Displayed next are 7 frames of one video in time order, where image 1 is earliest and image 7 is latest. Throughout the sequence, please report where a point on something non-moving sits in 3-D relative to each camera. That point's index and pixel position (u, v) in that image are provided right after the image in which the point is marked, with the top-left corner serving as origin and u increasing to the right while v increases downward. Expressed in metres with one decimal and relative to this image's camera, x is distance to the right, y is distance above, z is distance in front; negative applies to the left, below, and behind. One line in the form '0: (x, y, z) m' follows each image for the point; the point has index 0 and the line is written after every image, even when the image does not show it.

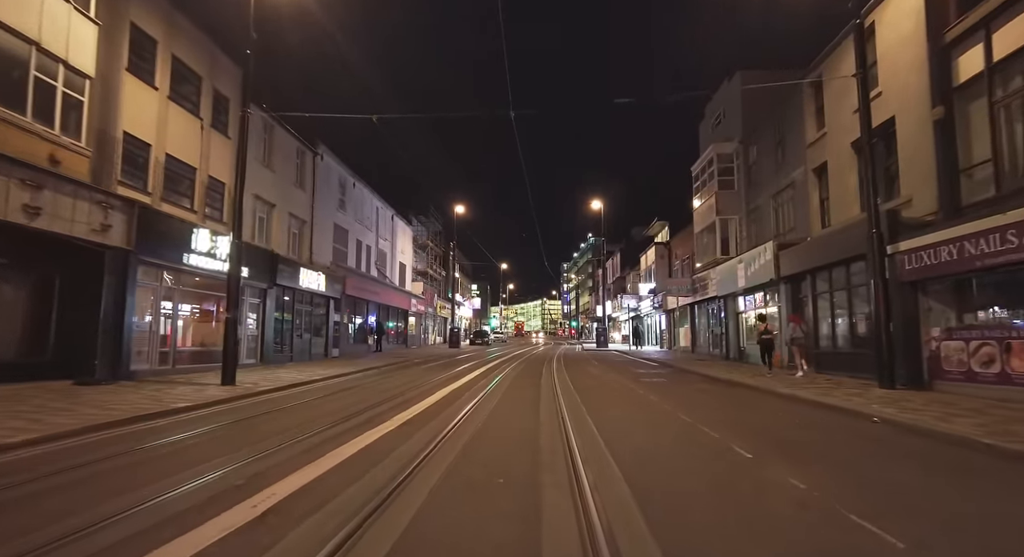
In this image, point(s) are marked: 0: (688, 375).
0: (+6.2, -3.3, +18.1) m
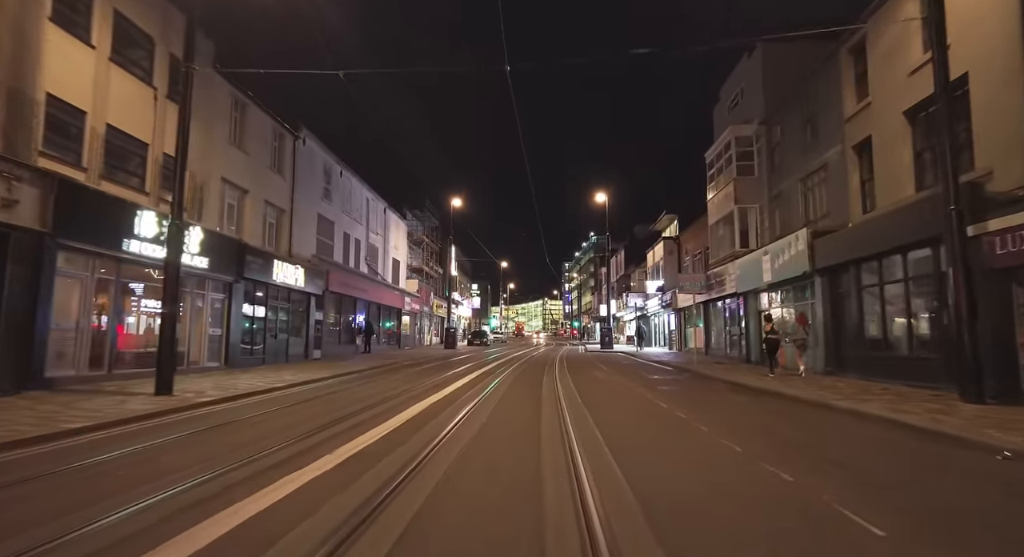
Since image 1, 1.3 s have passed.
0: (+6.1, -3.1, +15.9) m
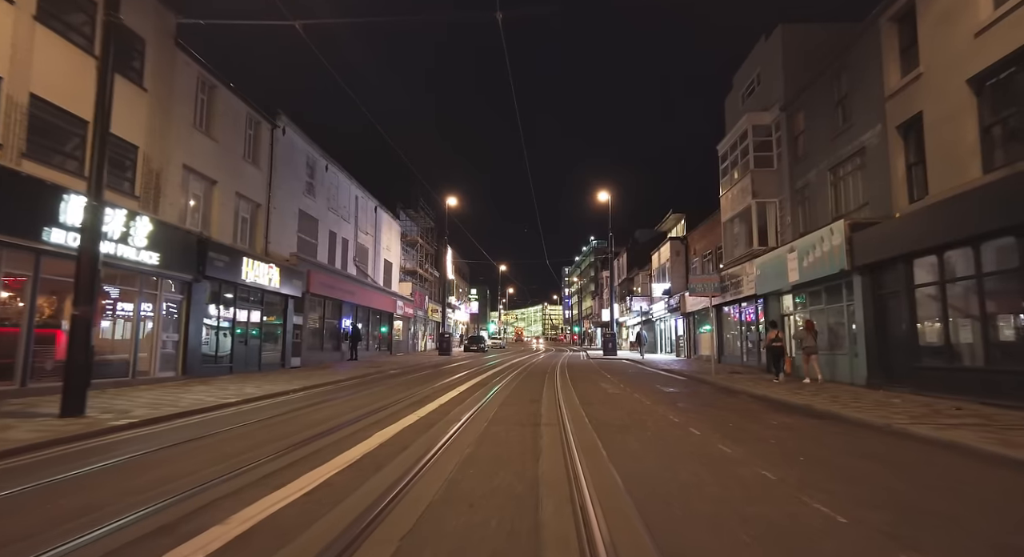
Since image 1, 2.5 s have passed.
0: (+5.9, -3.1, +13.9) m
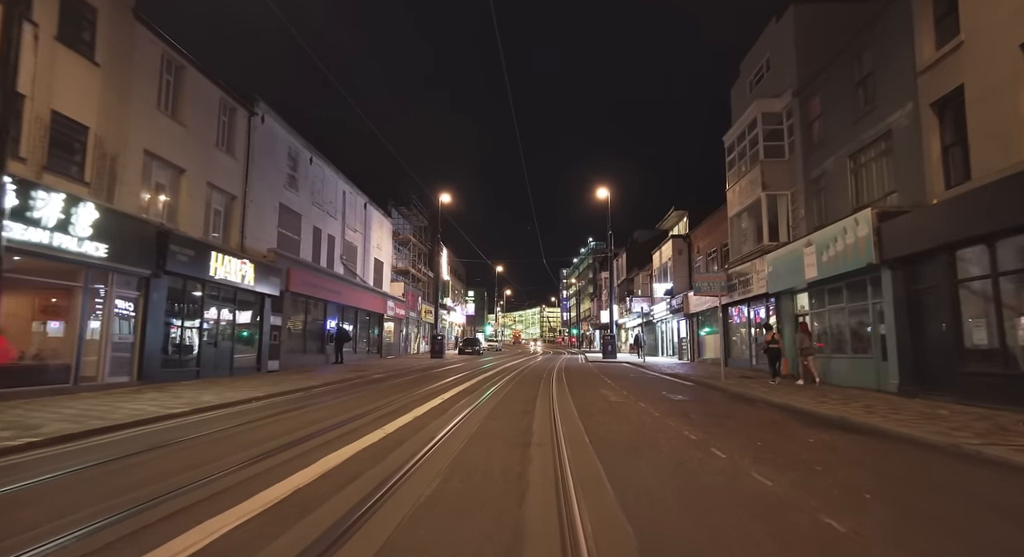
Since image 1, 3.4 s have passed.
0: (+5.7, -2.9, +12.4) m
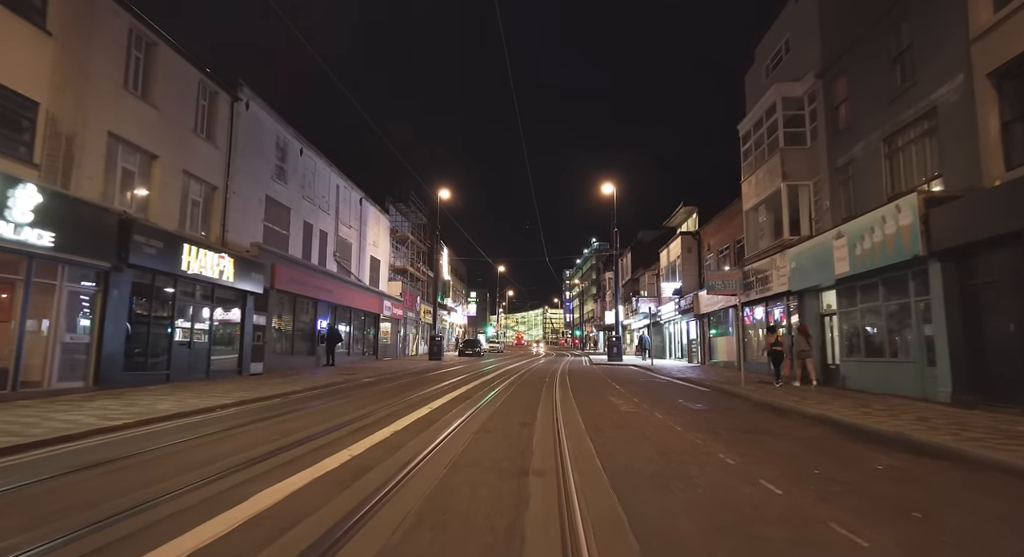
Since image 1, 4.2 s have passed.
0: (+5.7, -2.8, +10.9) m
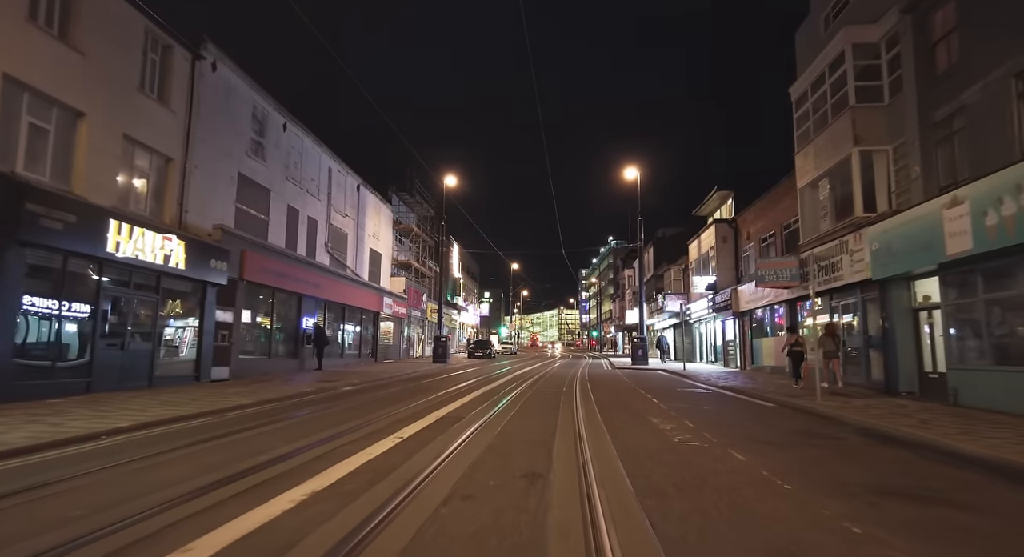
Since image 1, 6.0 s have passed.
0: (+5.7, -2.4, +7.5) m
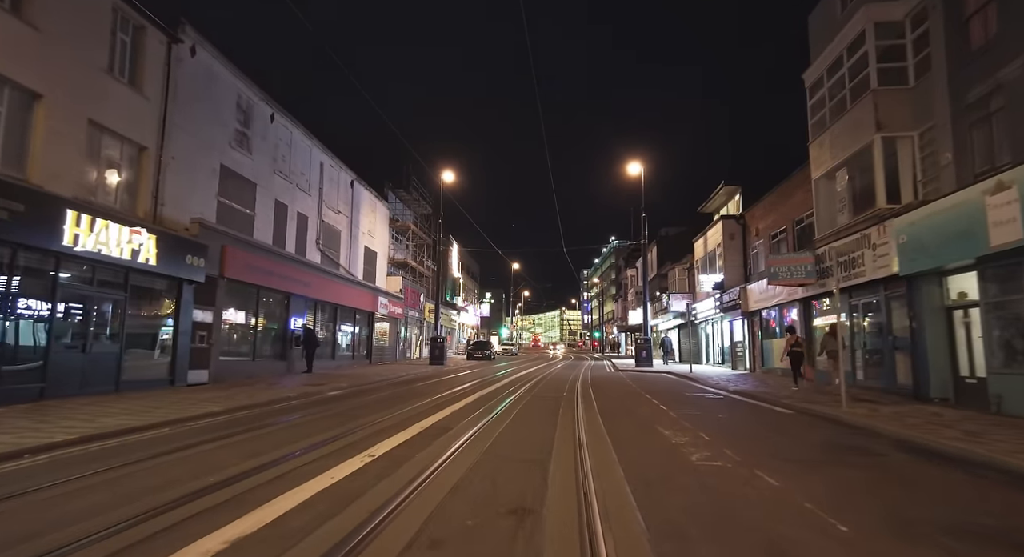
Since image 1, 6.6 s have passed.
0: (+5.6, -2.3, +6.4) m
